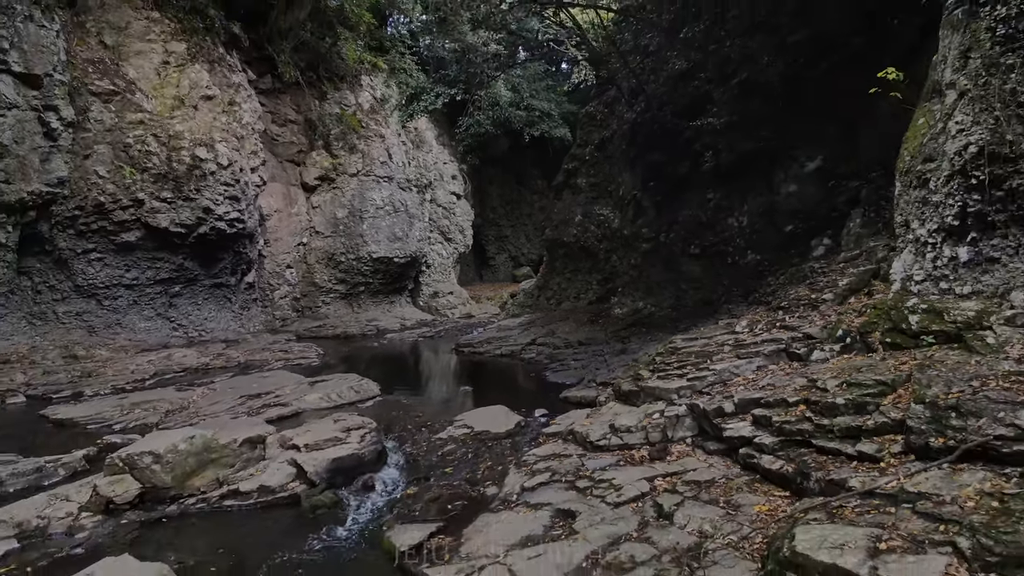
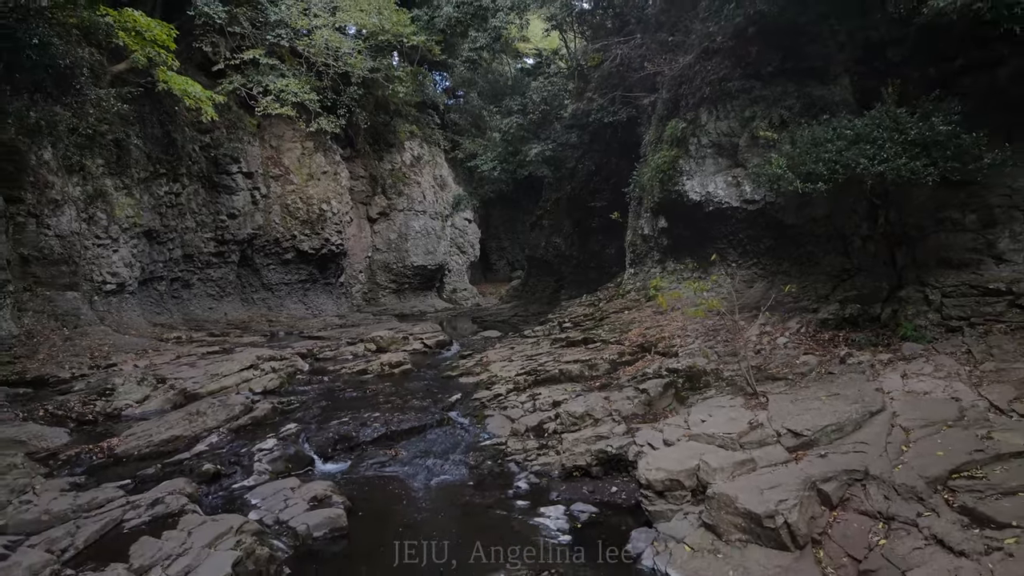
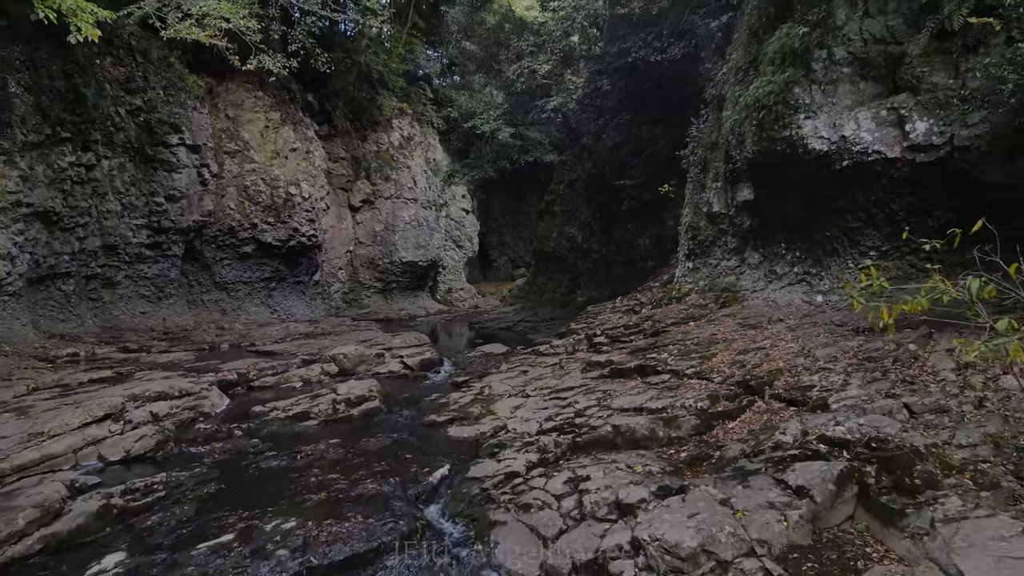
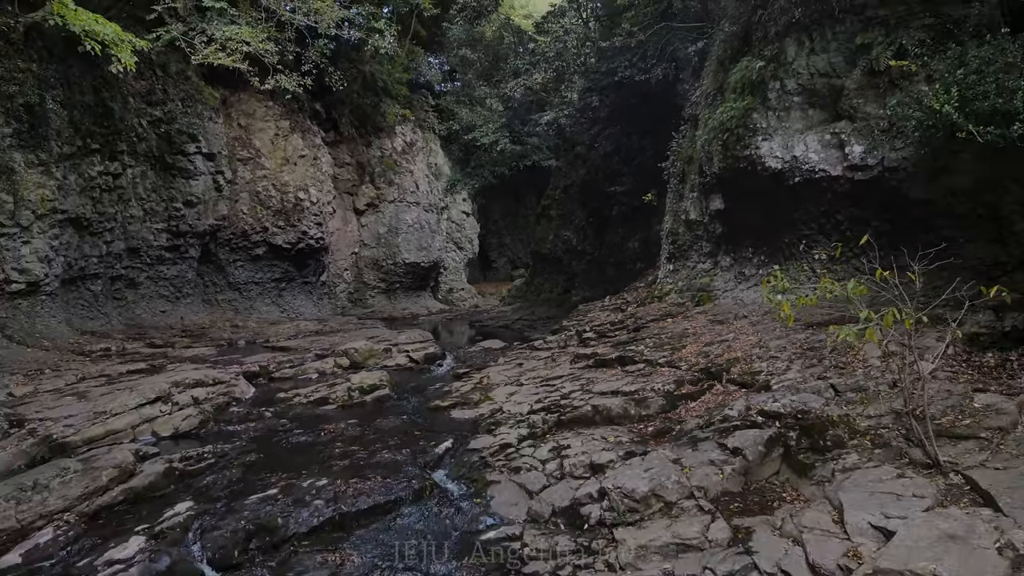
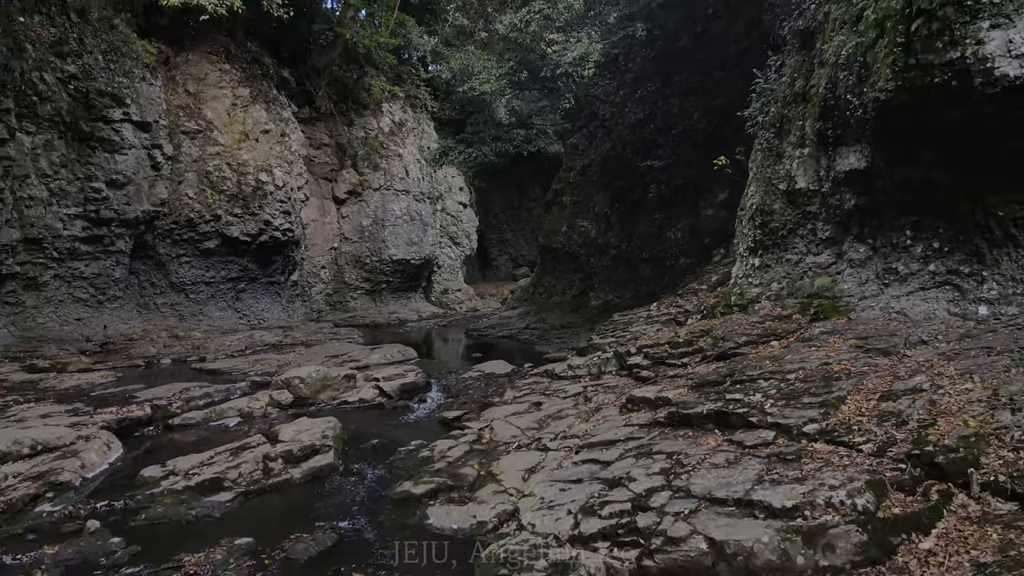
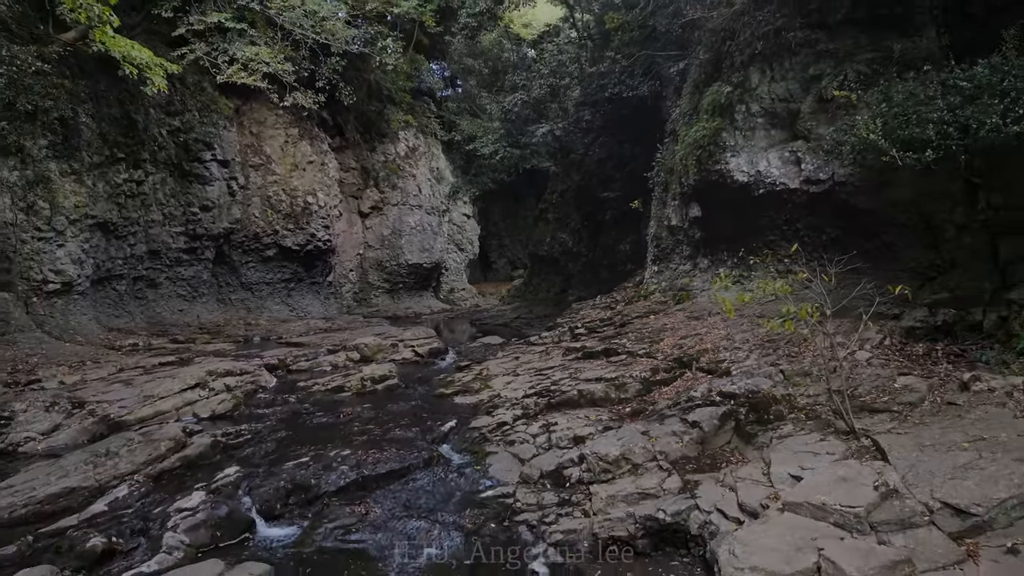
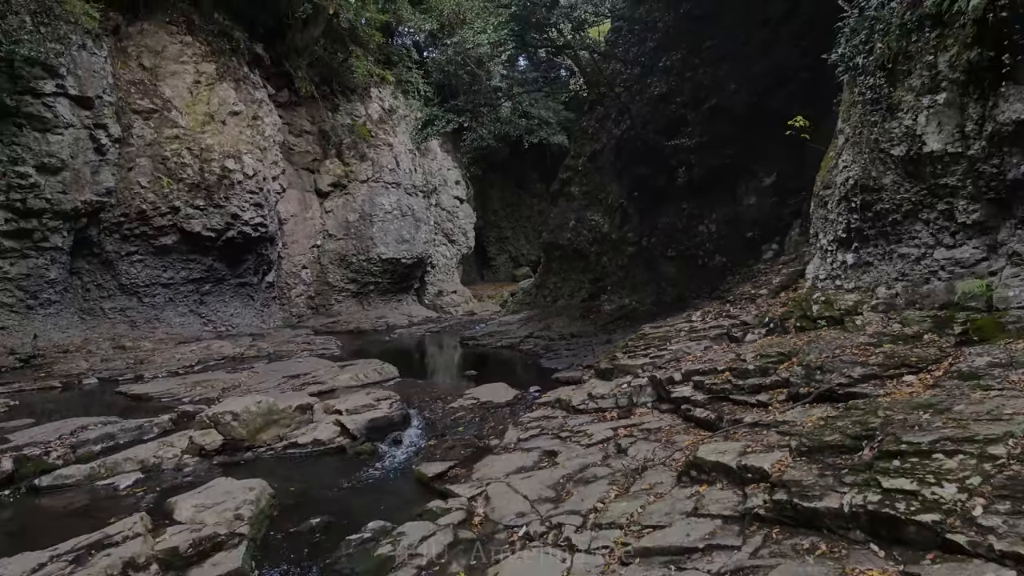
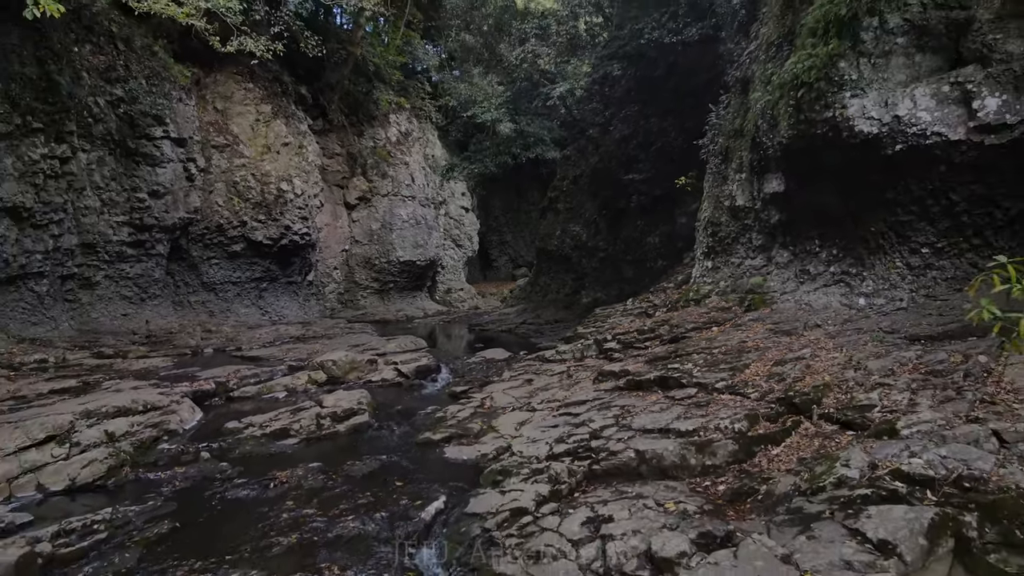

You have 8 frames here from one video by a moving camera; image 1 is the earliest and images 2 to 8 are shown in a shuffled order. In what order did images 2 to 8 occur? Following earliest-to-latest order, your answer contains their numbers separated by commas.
7, 5, 8, 3, 4, 6, 2
